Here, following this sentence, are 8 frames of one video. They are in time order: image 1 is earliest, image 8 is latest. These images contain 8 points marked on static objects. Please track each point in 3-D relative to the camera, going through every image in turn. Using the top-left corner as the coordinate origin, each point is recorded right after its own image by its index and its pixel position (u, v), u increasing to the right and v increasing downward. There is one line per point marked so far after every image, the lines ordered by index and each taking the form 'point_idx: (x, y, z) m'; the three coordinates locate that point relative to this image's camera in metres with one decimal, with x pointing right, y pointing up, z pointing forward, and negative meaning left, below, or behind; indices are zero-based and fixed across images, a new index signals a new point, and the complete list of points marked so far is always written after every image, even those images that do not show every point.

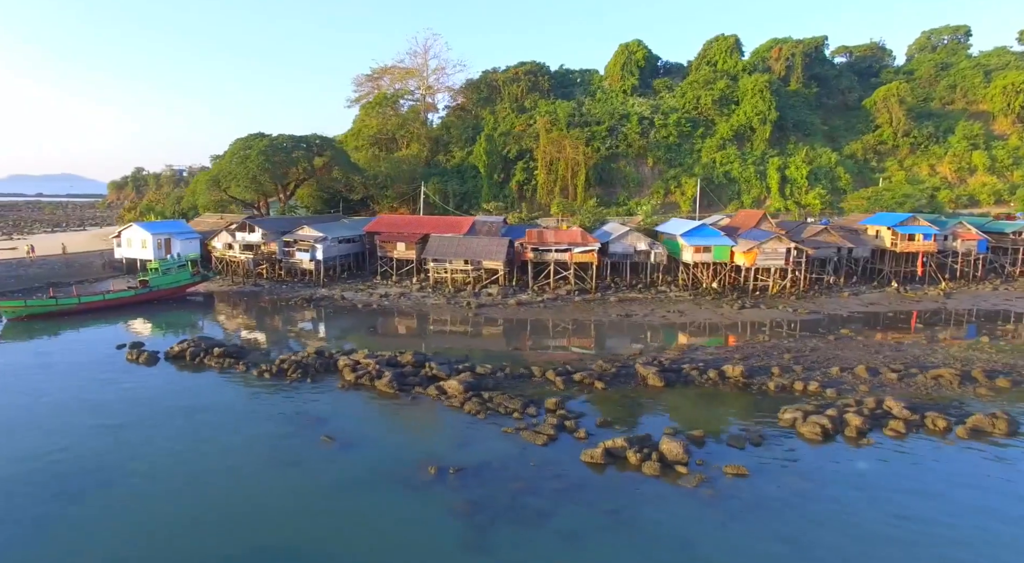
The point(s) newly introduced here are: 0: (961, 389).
0: (+13.1, -3.1, +17.4) m
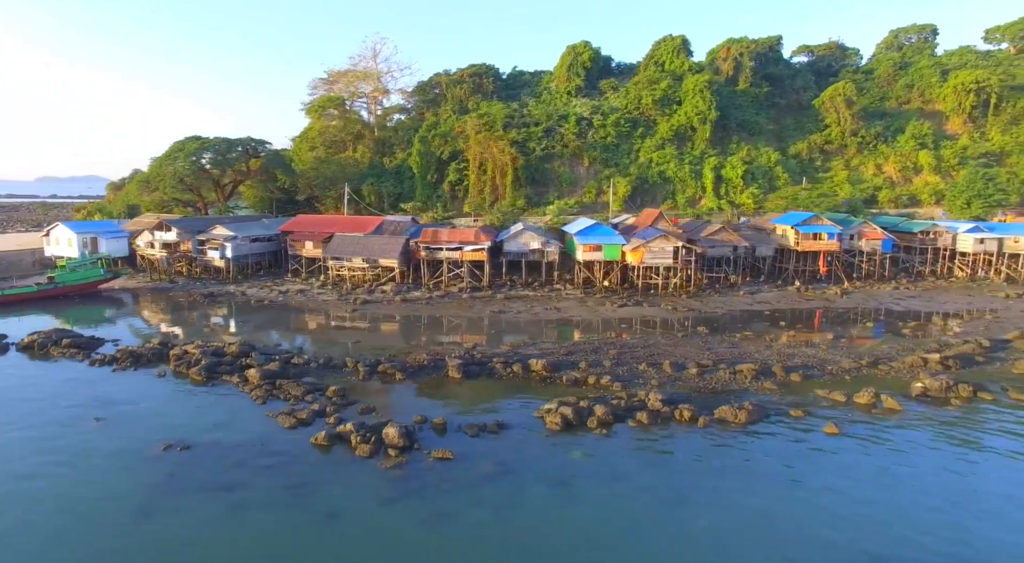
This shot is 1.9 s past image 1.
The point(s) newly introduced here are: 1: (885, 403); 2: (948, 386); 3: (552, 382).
0: (+7.2, -3.0, +18.0) m
1: (+10.1, -3.3, +16.1) m
2: (+12.5, -3.0, +17.2) m
3: (+1.2, -3.0, +18.3) m
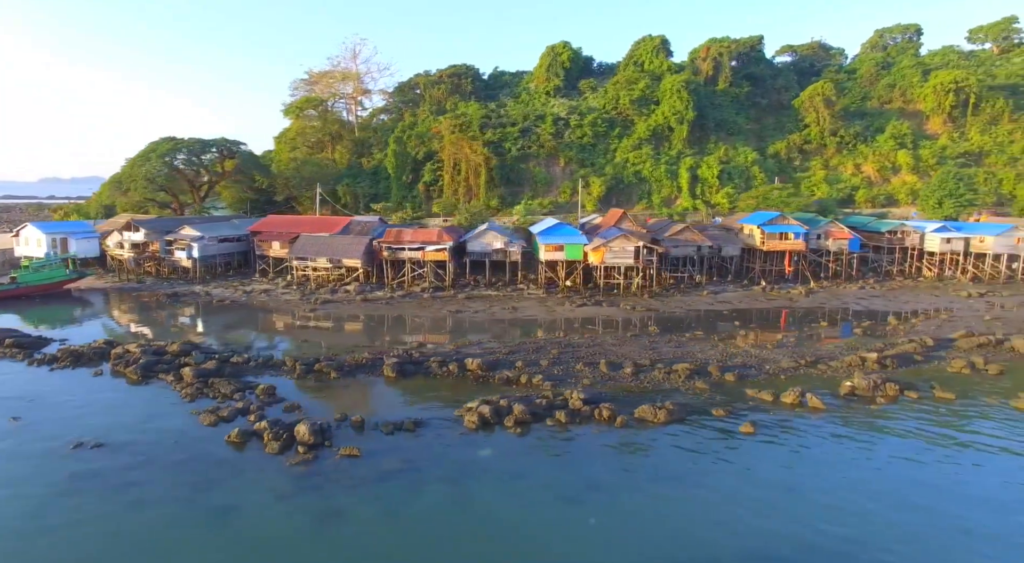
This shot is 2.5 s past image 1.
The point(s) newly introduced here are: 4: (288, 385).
0: (+5.2, -3.0, +18.1) m
1: (+8.1, -3.3, +16.2) m
2: (+10.5, -3.0, +17.3) m
3: (-0.8, -3.0, +18.4) m
4: (-6.7, -3.0, +17.9) m
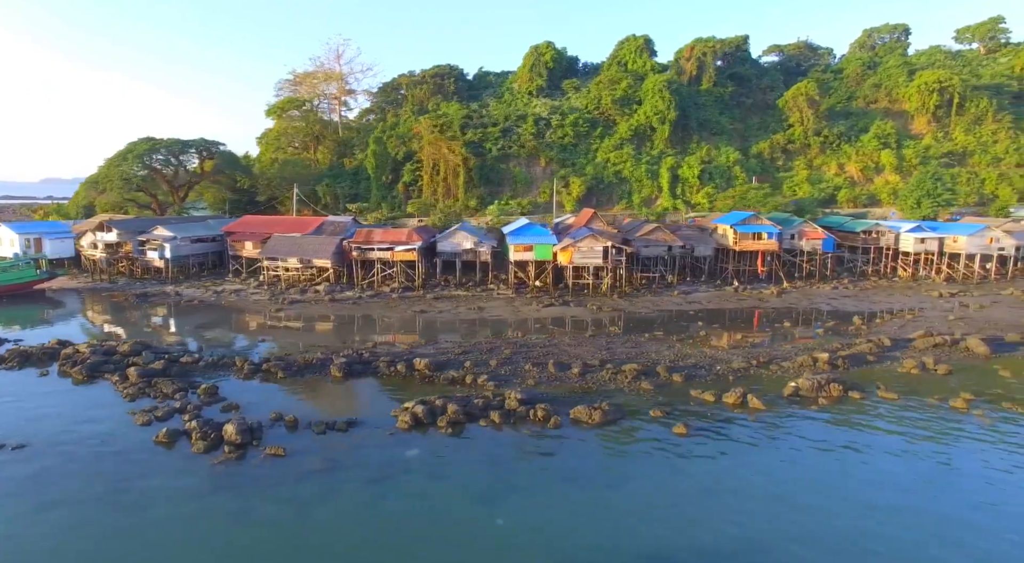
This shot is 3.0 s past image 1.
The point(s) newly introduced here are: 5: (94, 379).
0: (+3.5, -3.0, +18.1) m
1: (+6.4, -3.3, +16.2) m
2: (+8.8, -3.0, +17.3) m
3: (-2.5, -3.0, +18.4) m
4: (-8.3, -3.0, +17.9) m
5: (-12.4, -2.9, +18.0) m
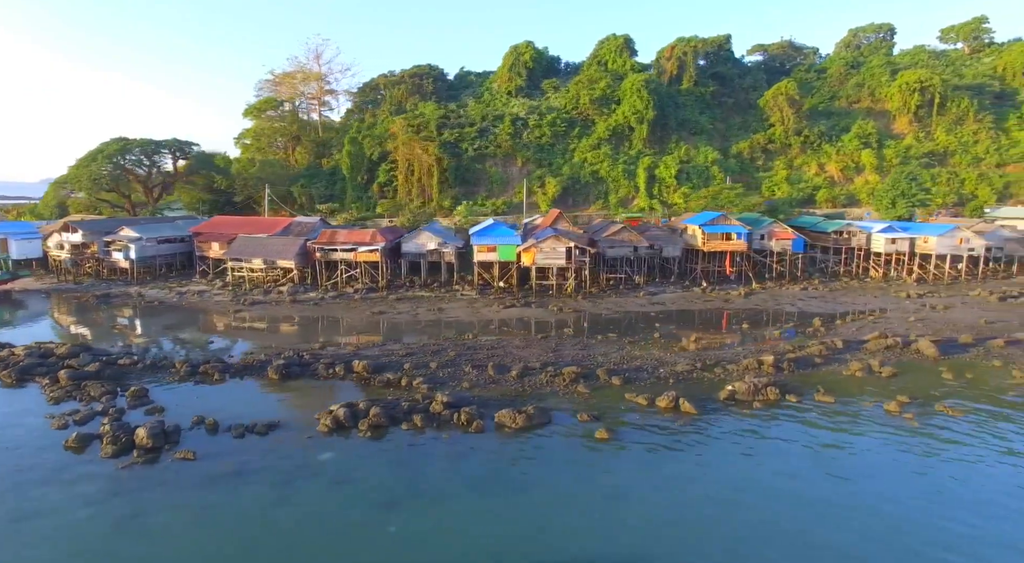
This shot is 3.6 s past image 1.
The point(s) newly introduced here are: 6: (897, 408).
0: (+1.6, -3.1, +17.9) m
1: (+4.5, -3.3, +16.0) m
2: (+6.9, -3.0, +17.1) m
3: (-4.4, -3.1, +18.2) m
4: (-10.2, -3.1, +17.8) m
5: (-14.3, -3.0, +17.8) m
6: (+10.3, -3.4, +16.1) m
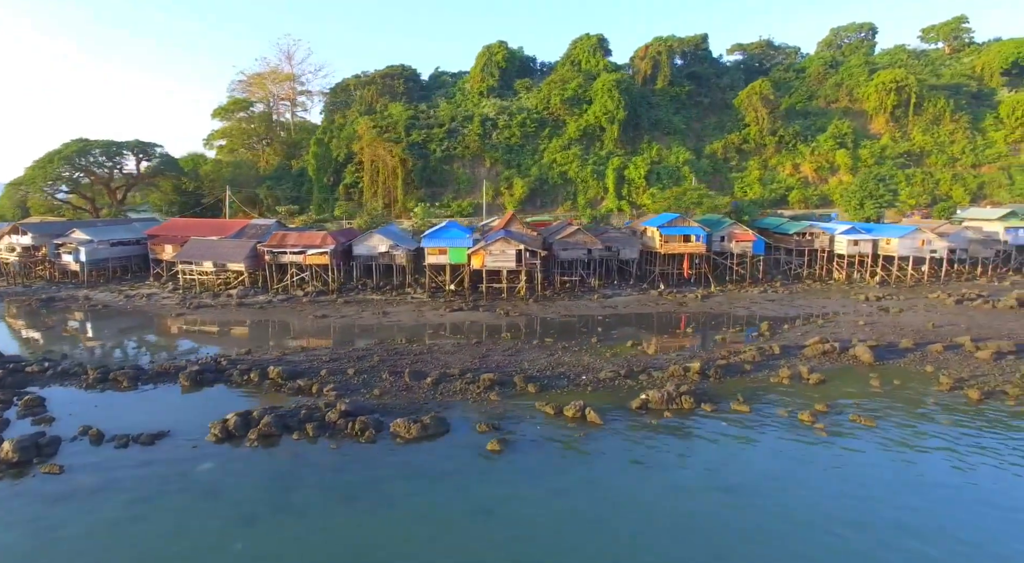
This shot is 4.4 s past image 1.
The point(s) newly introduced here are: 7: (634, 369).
0: (-0.9, -3.2, +17.5) m
1: (+2.0, -3.5, +15.5) m
2: (+4.4, -3.2, +16.6) m
3: (-6.9, -3.2, +17.8) m
4: (-12.8, -3.2, +17.4) m
5: (-16.9, -3.1, +17.4) m
6: (+7.7, -3.5, +15.6) m
7: (+4.0, -2.8, +19.6) m
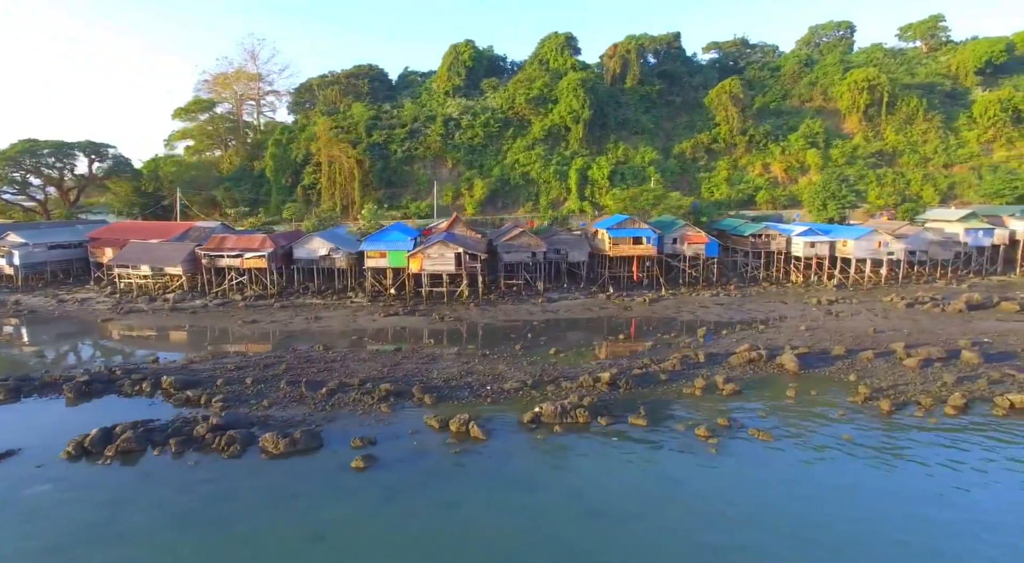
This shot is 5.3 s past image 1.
0: (-3.8, -3.4, +16.7) m
1: (-0.9, -3.6, +14.8) m
2: (+1.5, -3.3, +15.9) m
3: (-9.9, -3.4, +17.0) m
4: (-15.7, -3.4, +16.6) m
5: (-19.8, -3.3, +16.7) m
6: (+4.8, -3.7, +14.9) m
7: (+1.1, -3.0, +18.8) m
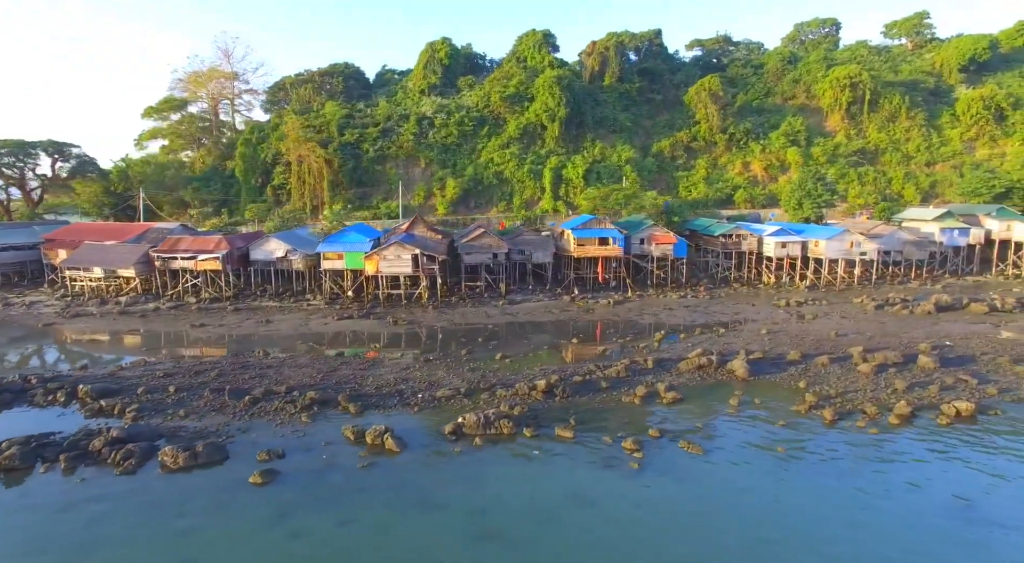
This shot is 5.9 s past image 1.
0: (-5.8, -3.5, +16.0) m
1: (-2.8, -3.7, +14.0) m
2: (-0.4, -3.4, +15.1) m
3: (-11.8, -3.5, +16.3) m
4: (-17.6, -3.6, +15.8) m
5: (-21.7, -3.5, +15.9) m
6: (+2.9, -3.8, +14.1) m
7: (-0.8, -3.1, +18.1) m
